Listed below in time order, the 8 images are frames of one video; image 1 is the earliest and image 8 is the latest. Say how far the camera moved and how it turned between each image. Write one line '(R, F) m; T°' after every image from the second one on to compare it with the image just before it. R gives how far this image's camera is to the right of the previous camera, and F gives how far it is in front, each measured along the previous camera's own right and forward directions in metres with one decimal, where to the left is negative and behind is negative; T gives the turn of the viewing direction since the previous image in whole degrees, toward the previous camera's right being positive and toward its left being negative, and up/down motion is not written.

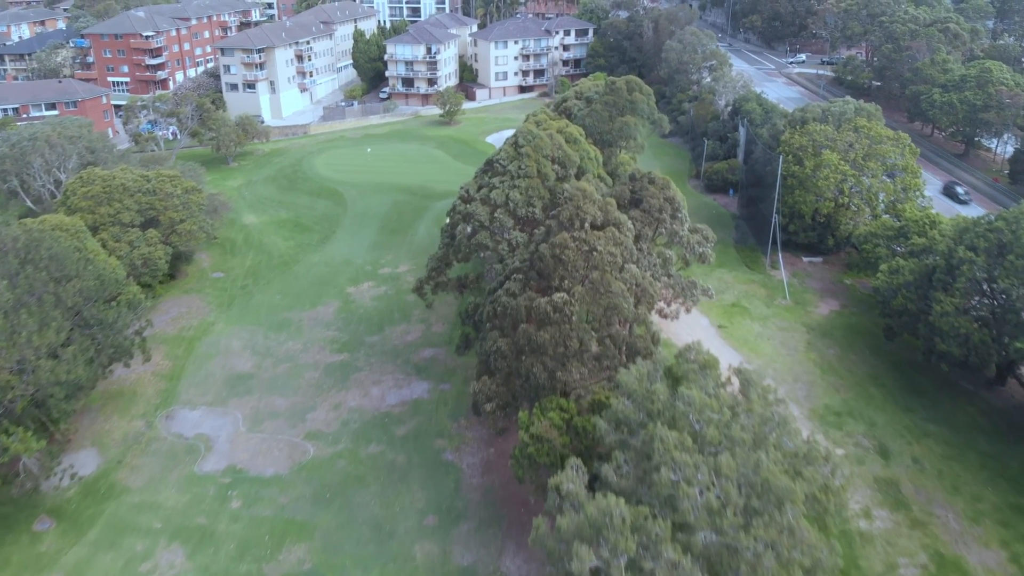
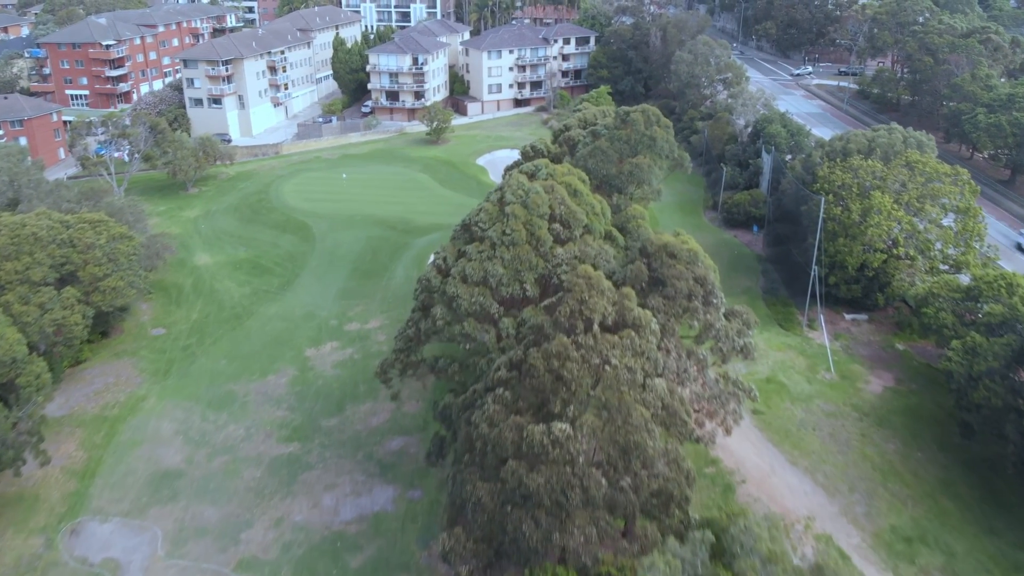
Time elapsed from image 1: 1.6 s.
(+0.4, +6.7) m; 0°
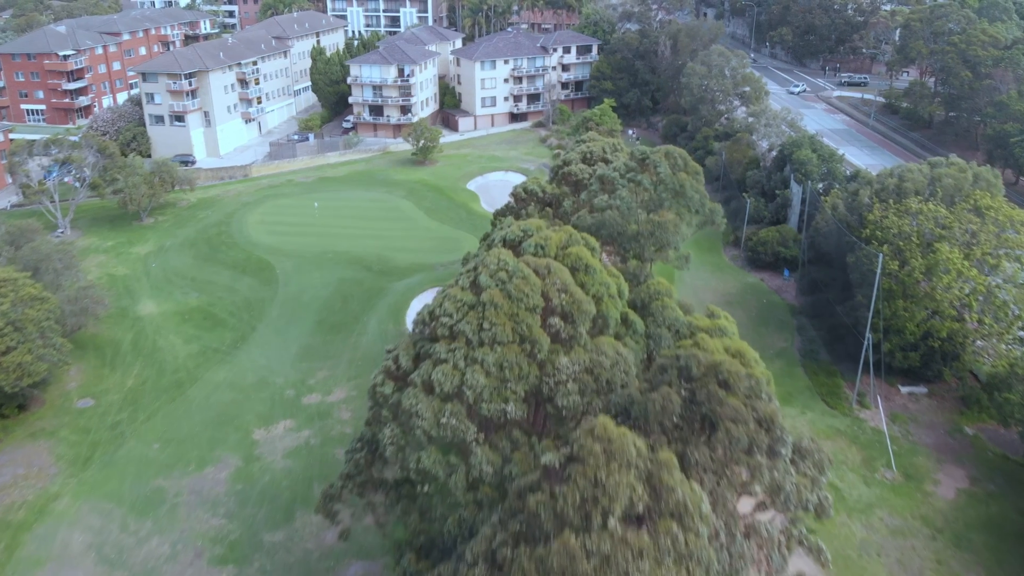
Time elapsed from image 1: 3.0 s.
(+0.3, +6.1) m; 0°
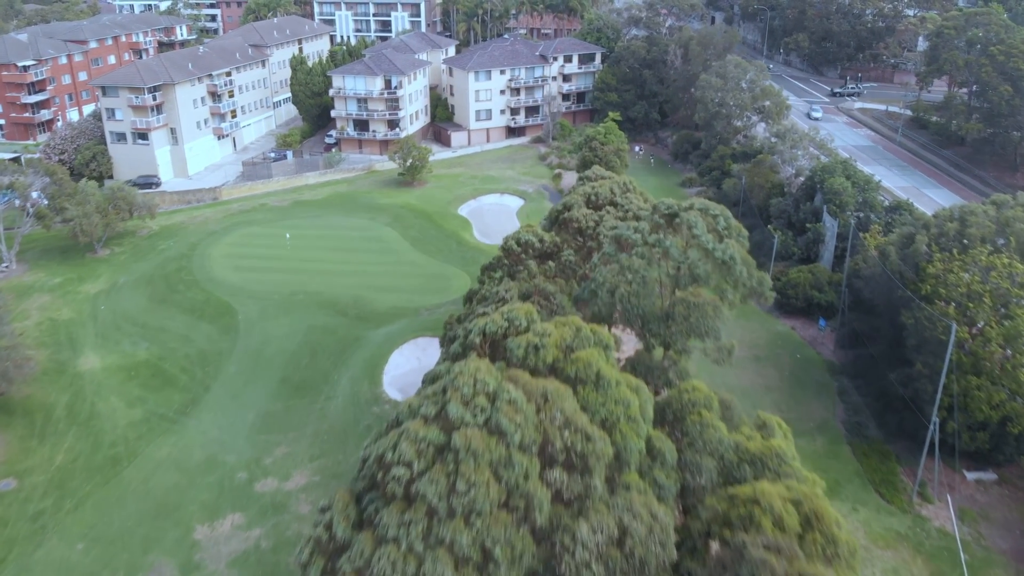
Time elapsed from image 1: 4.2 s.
(+0.2, +5.0) m; 0°
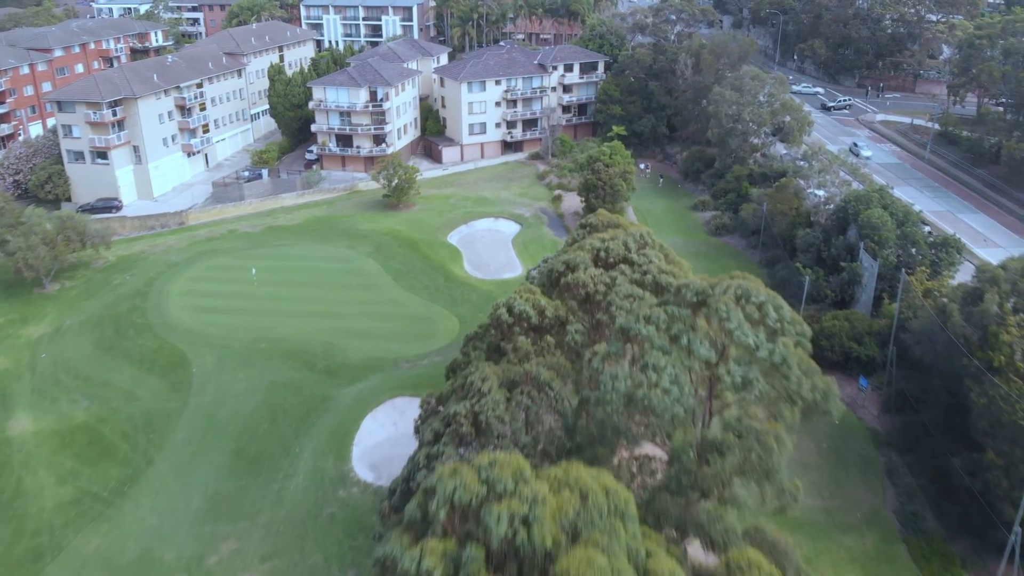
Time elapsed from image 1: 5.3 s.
(+0.3, +4.5) m; 0°
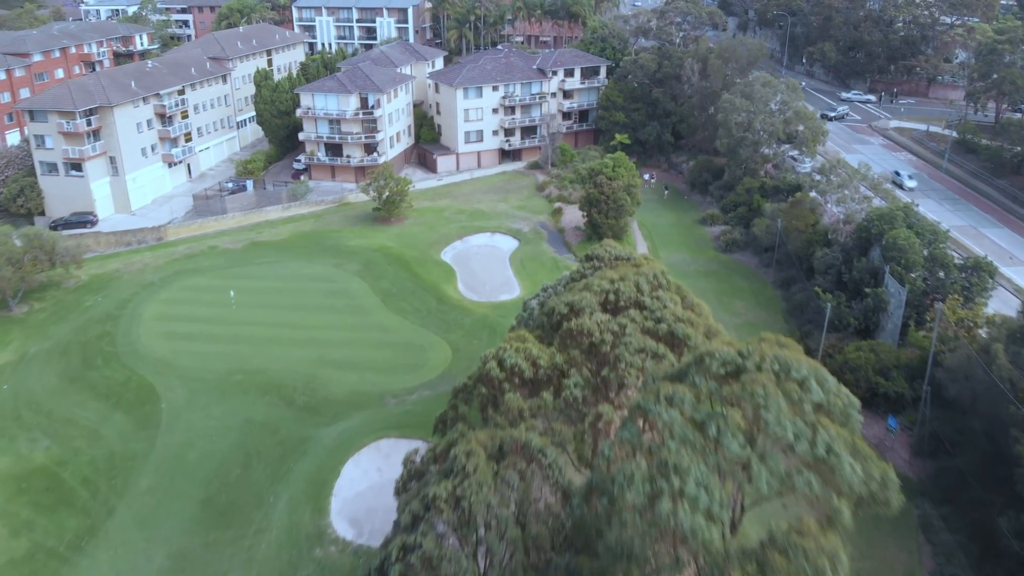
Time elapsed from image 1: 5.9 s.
(+0.1, +2.5) m; 0°
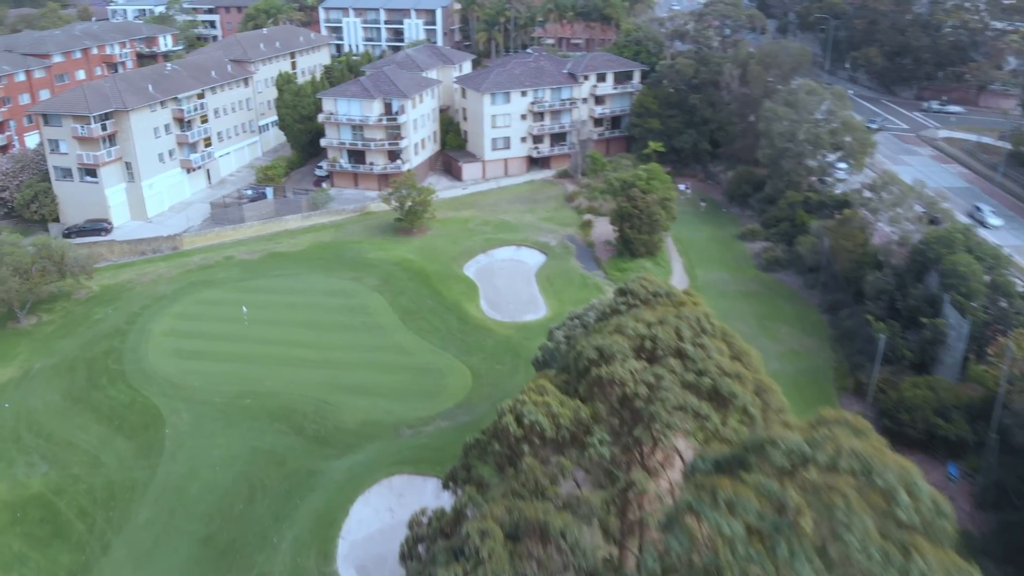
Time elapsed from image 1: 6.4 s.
(+0.1, +2.0) m; -2°
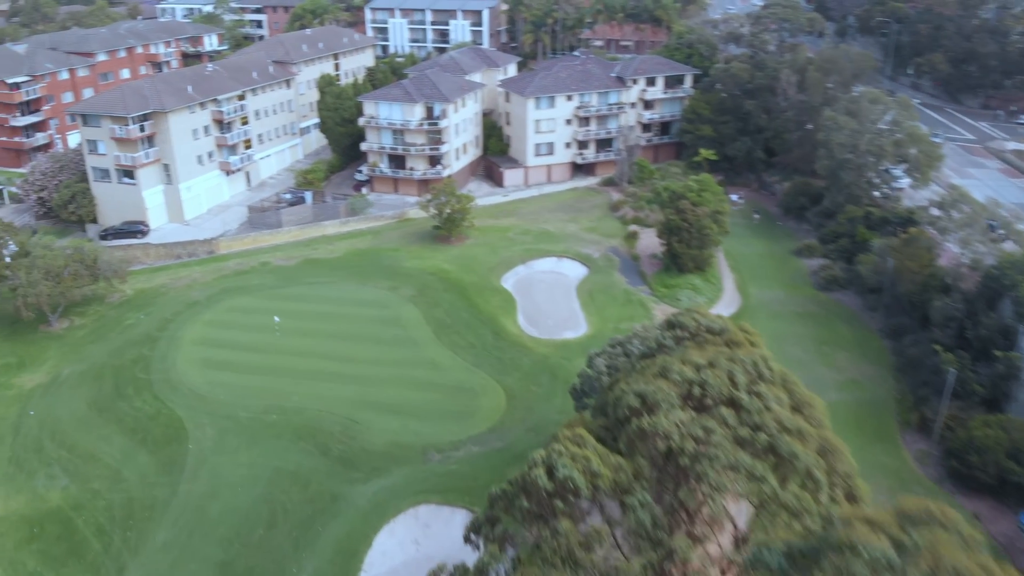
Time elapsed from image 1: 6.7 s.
(+0.1, +1.5) m; -3°
